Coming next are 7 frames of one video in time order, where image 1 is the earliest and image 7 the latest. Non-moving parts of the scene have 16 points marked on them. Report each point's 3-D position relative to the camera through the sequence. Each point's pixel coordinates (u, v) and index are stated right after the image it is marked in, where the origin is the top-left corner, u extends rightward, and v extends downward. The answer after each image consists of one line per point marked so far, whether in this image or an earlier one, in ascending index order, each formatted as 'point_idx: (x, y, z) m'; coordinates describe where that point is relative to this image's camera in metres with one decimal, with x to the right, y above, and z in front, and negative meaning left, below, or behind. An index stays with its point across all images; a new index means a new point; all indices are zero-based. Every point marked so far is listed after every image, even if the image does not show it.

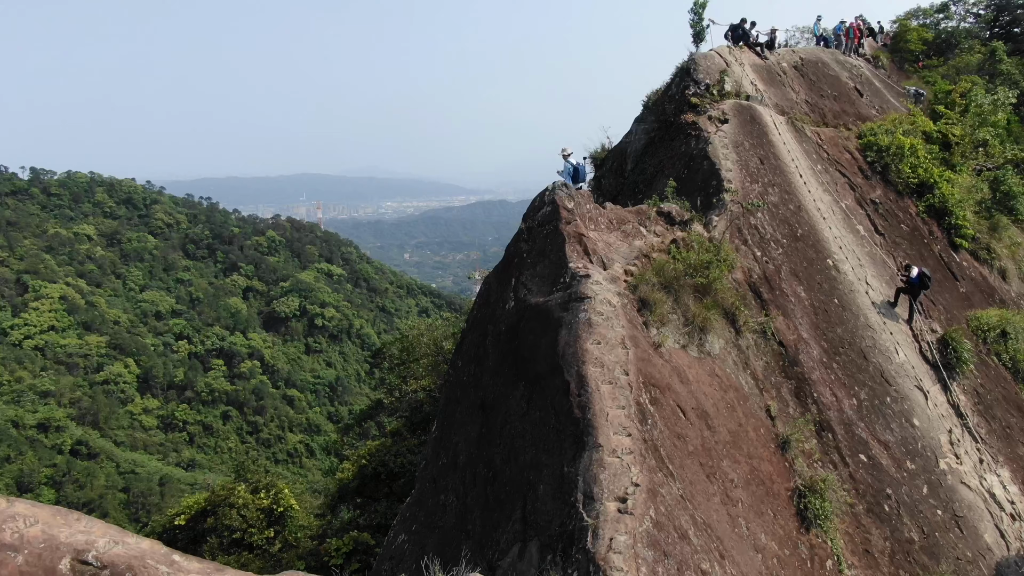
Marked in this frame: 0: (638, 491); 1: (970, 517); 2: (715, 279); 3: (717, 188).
0: (+1.1, -1.8, +4.9) m
1: (+6.2, -3.1, +7.6) m
2: (+2.7, +0.1, +7.6) m
3: (+3.4, +1.7, +9.5) m
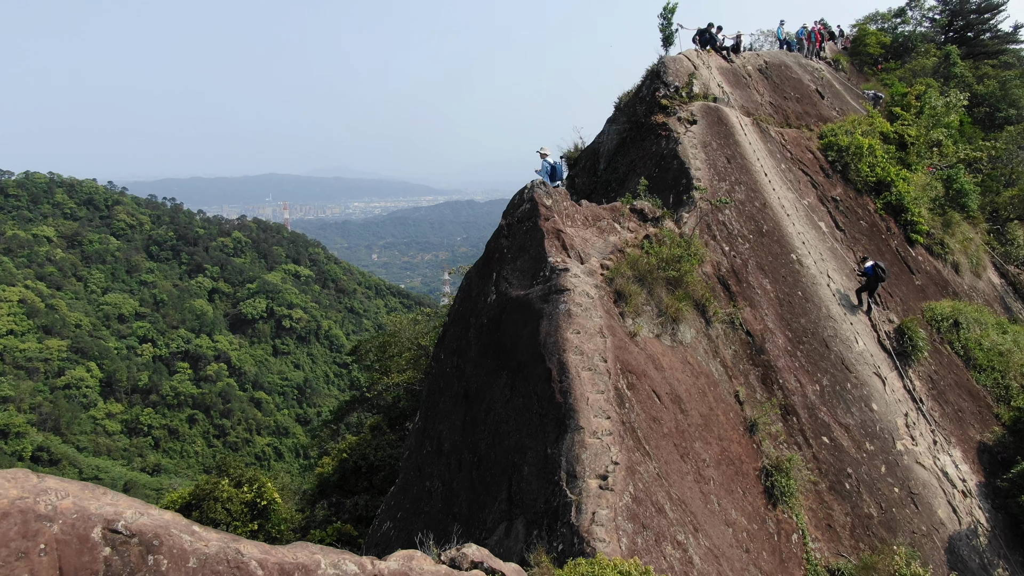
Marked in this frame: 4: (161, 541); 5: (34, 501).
0: (+1.0, -1.7, +5.3) m
1: (+5.9, -3.0, +8.1) m
2: (+2.5, +0.2, +8.0) m
3: (+3.1, +1.8, +10.0) m
4: (-1.8, -1.3, +2.8) m
5: (-2.3, -1.0, +2.7) m
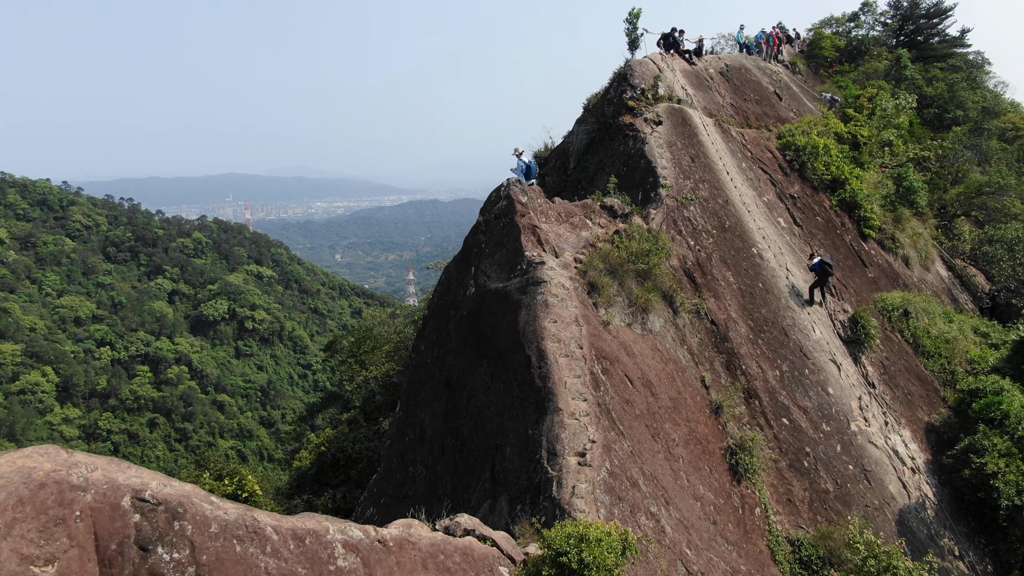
0: (+0.8, -1.6, +5.7) m
1: (+5.7, -2.8, +8.8) m
2: (+2.2, +0.3, +8.5) m
3: (+2.6, +1.9, +10.5) m
4: (-1.8, -1.2, +3.1) m
5: (-2.3, -1.0, +2.9) m
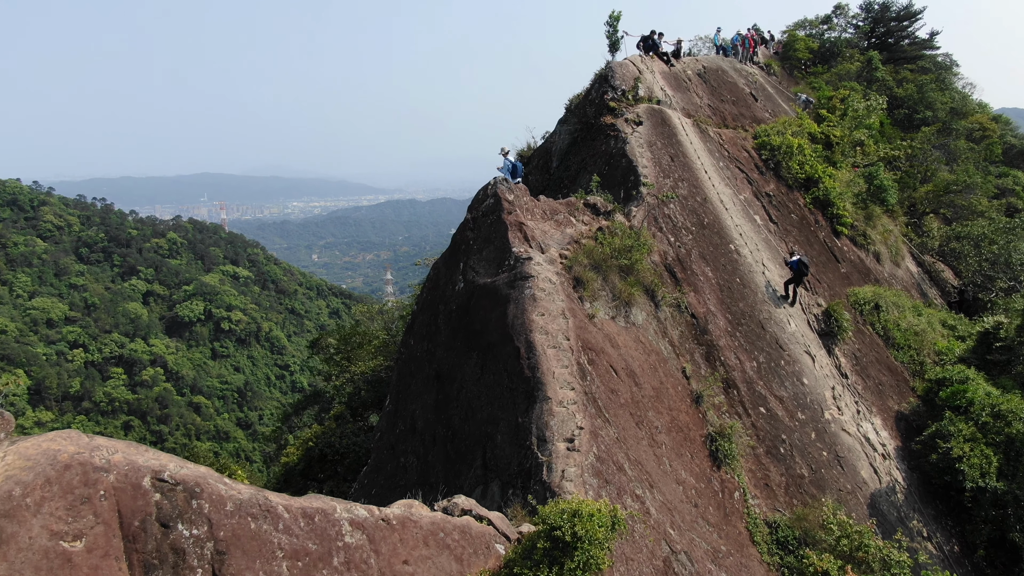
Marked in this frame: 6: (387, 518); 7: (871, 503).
0: (+0.7, -1.5, +5.9) m
1: (+5.5, -2.7, +9.2) m
2: (+2.0, +0.4, +8.8) m
3: (+2.3, +2.0, +10.8) m
4: (-1.8, -1.2, +3.3) m
5: (-2.3, -0.9, +3.1) m
6: (-0.9, -1.6, +4.0) m
7: (+5.6, -3.4, +8.8) m
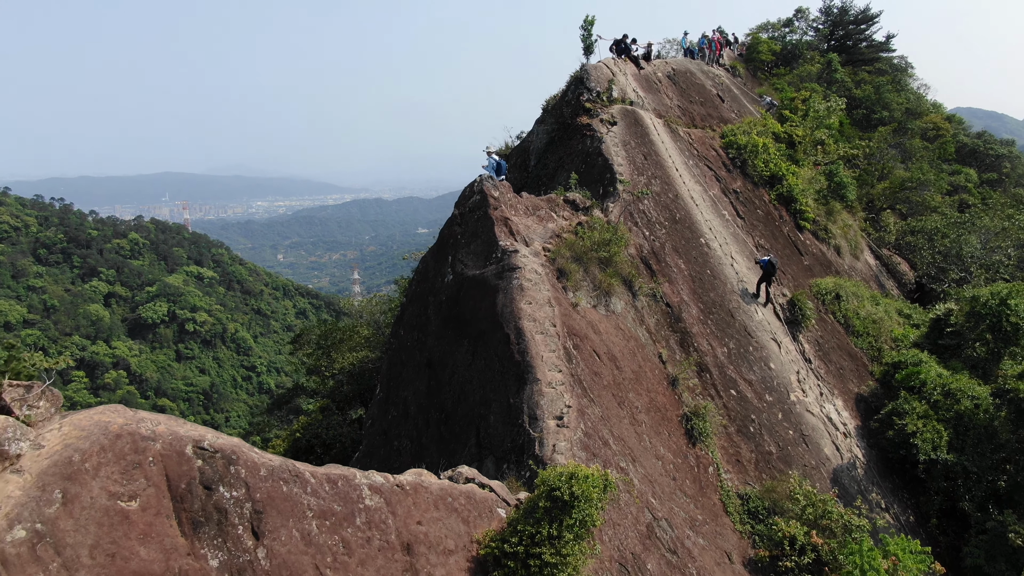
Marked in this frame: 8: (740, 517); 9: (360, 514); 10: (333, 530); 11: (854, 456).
0: (+0.7, -1.4, +6.4) m
1: (+5.2, -2.5, +9.9) m
2: (+1.7, +0.6, +9.3) m
3: (+2.0, +2.2, +11.3) m
4: (-1.7, -1.1, +3.6) m
5: (-2.2, -0.8, +3.4) m
6: (-0.9, -1.5, +4.4) m
7: (+5.4, -3.1, +9.5) m
8: (+3.3, -3.3, +8.1) m
9: (-1.1, -1.6, +4.0) m
10: (-1.2, -1.6, +3.8) m
11: (+6.1, -2.9, +10.0) m
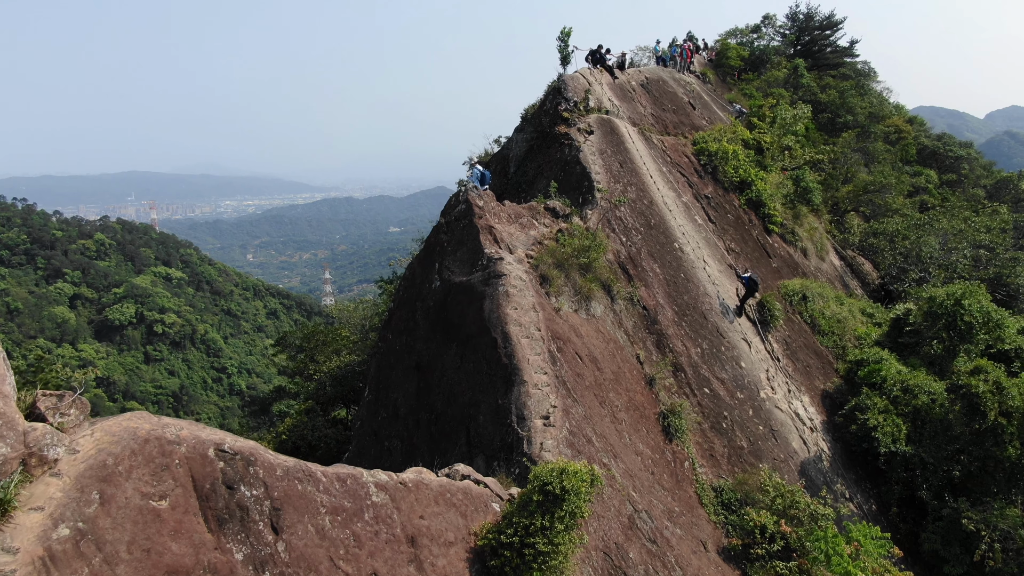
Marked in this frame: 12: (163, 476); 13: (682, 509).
0: (+0.5, -1.5, +6.8) m
1: (+5.0, -2.6, +10.5) m
2: (+1.4, +0.5, +9.8) m
3: (+1.6, +2.1, +11.7) m
4: (-1.8, -1.2, +3.9) m
5: (-2.3, -0.9, +3.7) m
6: (-0.9, -1.6, +4.7) m
7: (+5.1, -3.2, +10.1) m
8: (+3.1, -3.4, +8.6) m
9: (-1.1, -1.7, +4.3) m
10: (-1.2, -1.7, +4.1) m
11: (+5.8, -3.0, +10.6) m
12: (-2.2, -1.2, +3.5) m
13: (+2.4, -3.2, +8.1) m
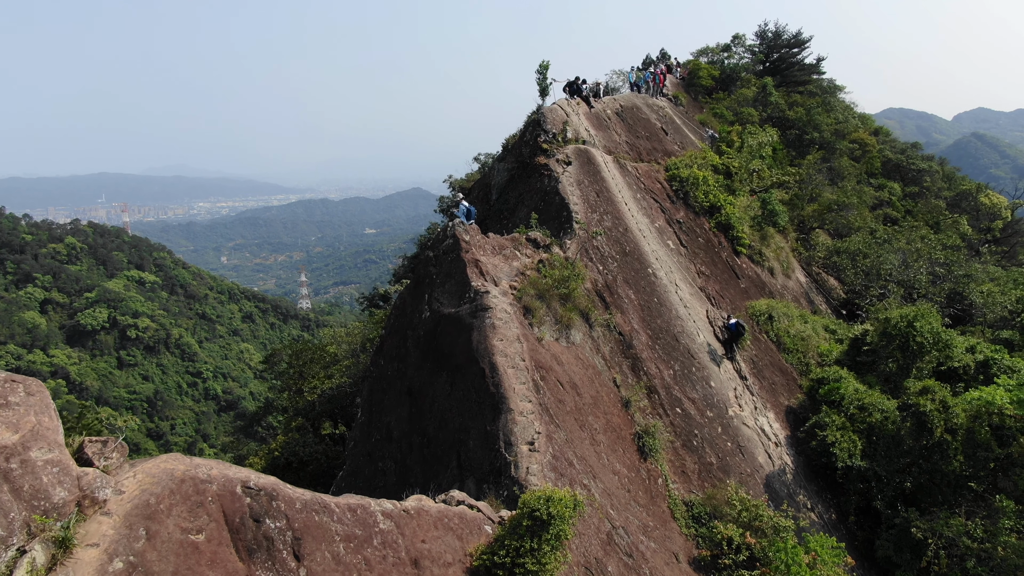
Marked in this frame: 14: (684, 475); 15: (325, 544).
0: (+0.4, -1.9, +7.3) m
1: (+4.6, -3.1, +11.2) m
2: (+1.1, 0.0, +10.4) m
3: (+1.2, +1.6, +12.4) m
4: (-1.8, -1.6, +4.4) m
5: (-2.3, -1.3, +4.1) m
6: (-1.0, -2.0, +5.2) m
7: (+4.8, -3.7, +10.8) m
8: (+2.8, -3.8, +9.2) m
9: (-1.2, -2.1, +4.8) m
10: (-1.3, -2.1, +4.6) m
11: (+5.4, -3.5, +11.4) m
12: (-2.2, -1.6, +3.9) m
13: (+2.2, -3.6, +8.7) m
14: (+3.0, -3.3, +10.0) m
15: (-1.5, -2.0, +4.4) m
